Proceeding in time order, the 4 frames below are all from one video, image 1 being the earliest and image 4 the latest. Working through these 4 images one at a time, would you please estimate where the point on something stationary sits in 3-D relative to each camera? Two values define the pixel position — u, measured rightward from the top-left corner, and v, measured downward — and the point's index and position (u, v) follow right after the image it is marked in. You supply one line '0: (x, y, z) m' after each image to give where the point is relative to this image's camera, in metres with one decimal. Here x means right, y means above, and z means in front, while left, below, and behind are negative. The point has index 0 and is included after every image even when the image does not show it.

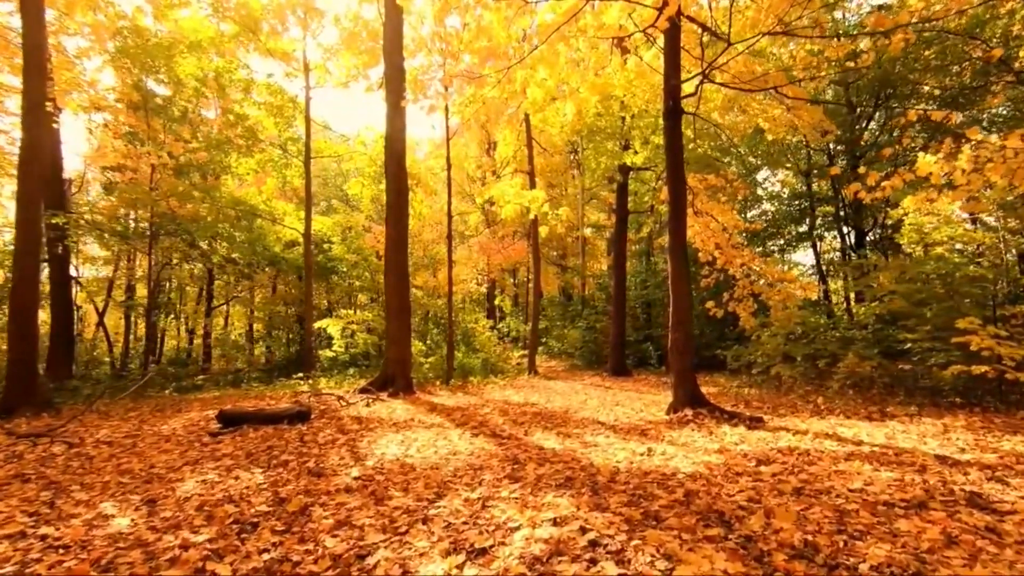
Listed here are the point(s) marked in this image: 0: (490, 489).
0: (-0.2, -1.6, +4.0) m
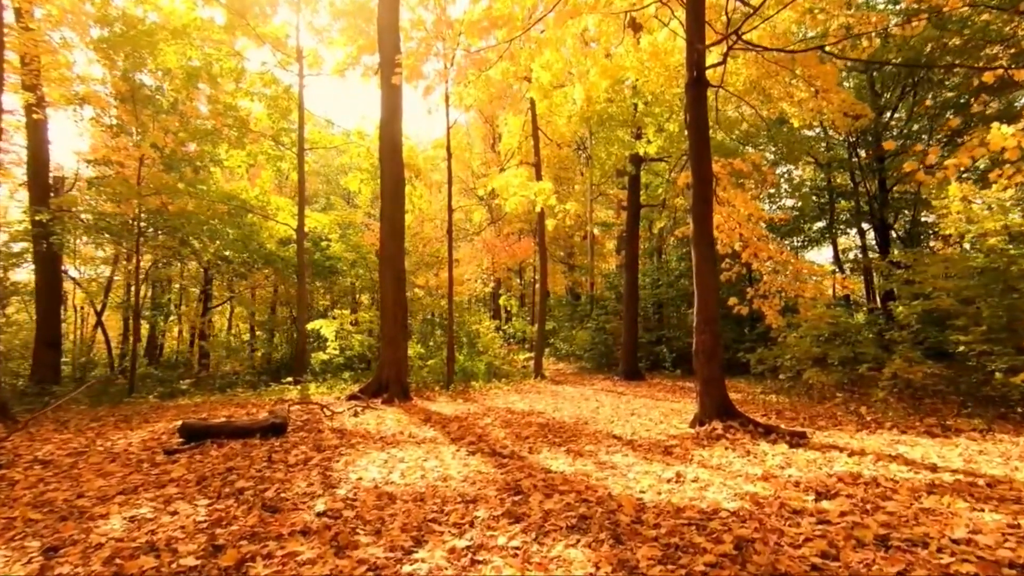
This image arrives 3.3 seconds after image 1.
0: (-0.2, -1.5, +3.2) m
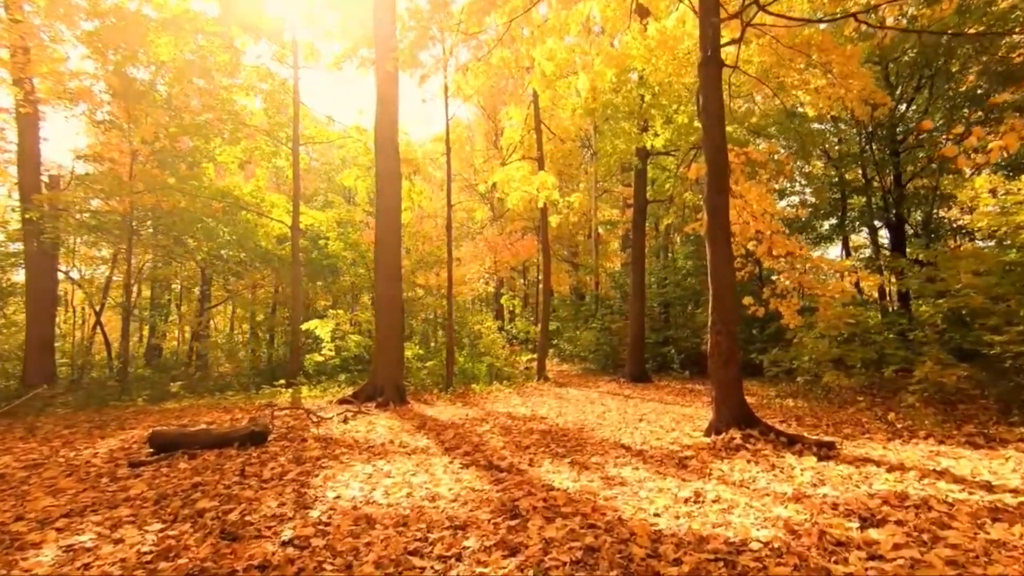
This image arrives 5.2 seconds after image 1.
0: (-0.2, -1.5, +2.7) m
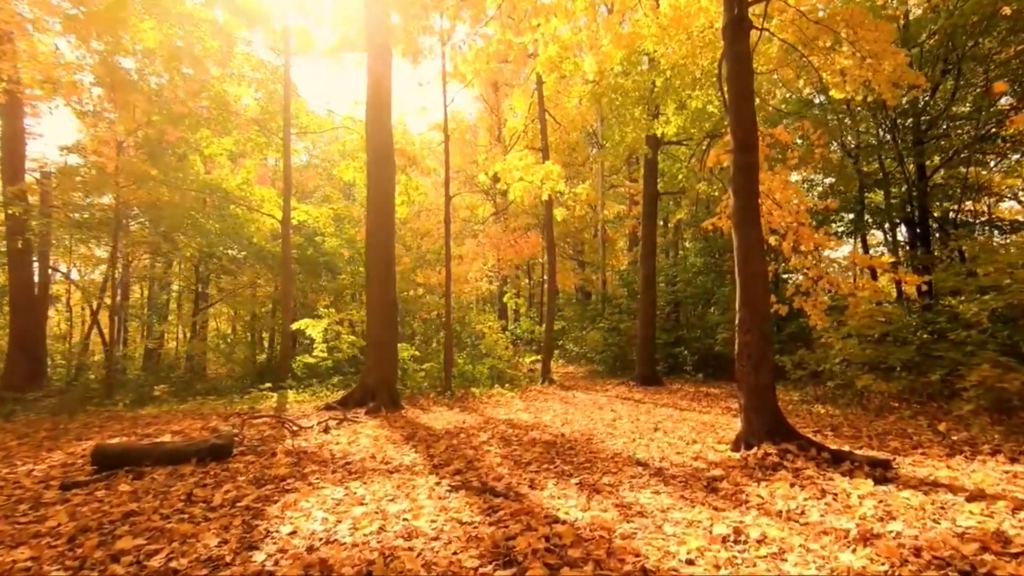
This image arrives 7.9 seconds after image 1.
0: (-0.2, -1.4, +2.0) m
